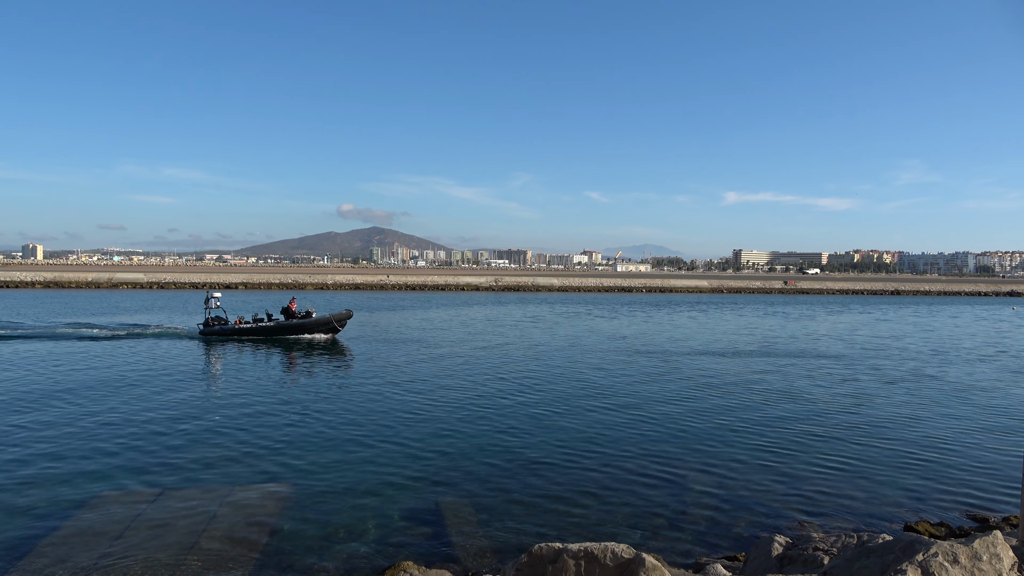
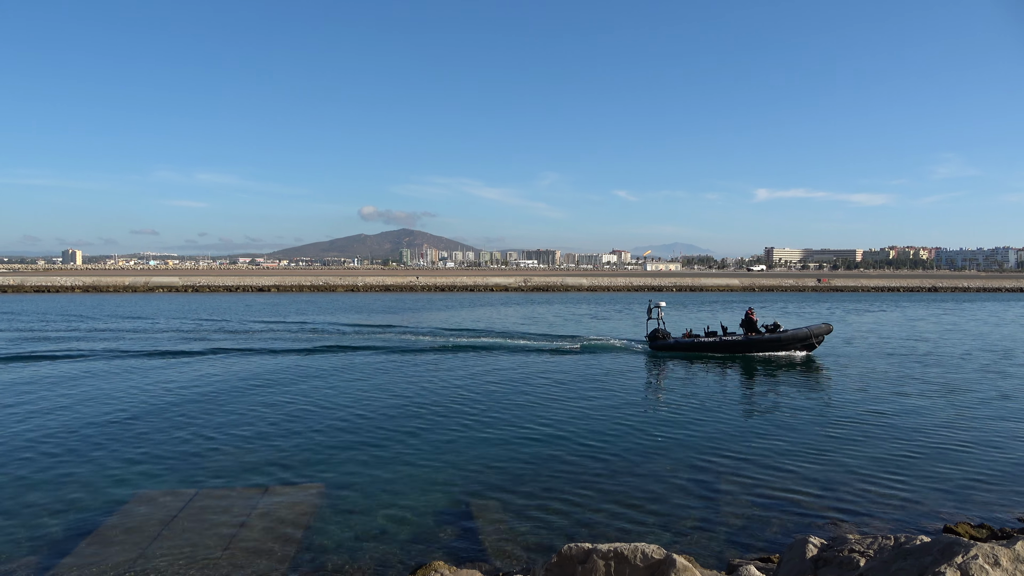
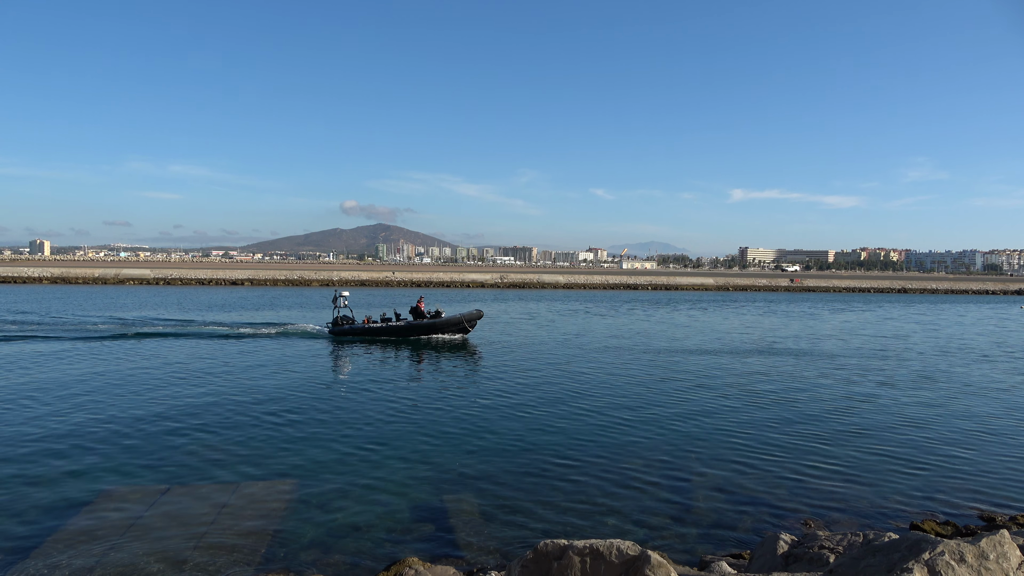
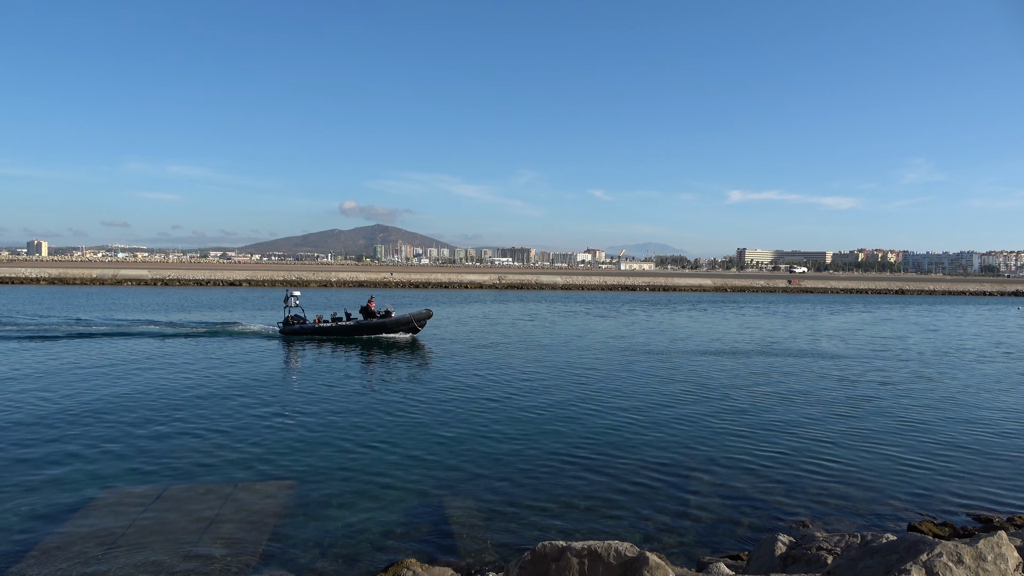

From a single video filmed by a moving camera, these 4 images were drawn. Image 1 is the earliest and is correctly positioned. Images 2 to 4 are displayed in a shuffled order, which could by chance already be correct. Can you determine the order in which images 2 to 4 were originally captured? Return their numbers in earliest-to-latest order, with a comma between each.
4, 3, 2
